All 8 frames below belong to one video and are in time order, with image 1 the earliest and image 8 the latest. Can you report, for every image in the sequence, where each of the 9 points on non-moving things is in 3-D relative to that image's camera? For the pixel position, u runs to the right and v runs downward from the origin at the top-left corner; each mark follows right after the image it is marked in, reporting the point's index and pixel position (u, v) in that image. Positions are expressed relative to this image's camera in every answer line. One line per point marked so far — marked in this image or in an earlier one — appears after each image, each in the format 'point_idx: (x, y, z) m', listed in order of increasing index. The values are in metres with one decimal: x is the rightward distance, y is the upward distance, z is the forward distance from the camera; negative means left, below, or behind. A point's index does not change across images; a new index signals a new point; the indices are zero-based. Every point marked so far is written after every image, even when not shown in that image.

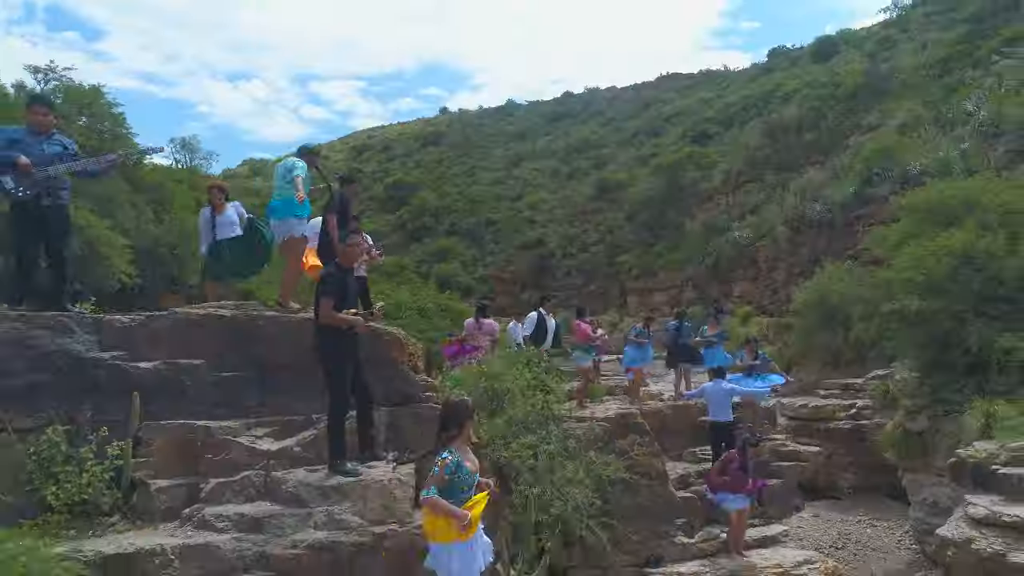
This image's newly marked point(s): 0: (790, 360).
0: (+7.4, -1.8, +18.5) m
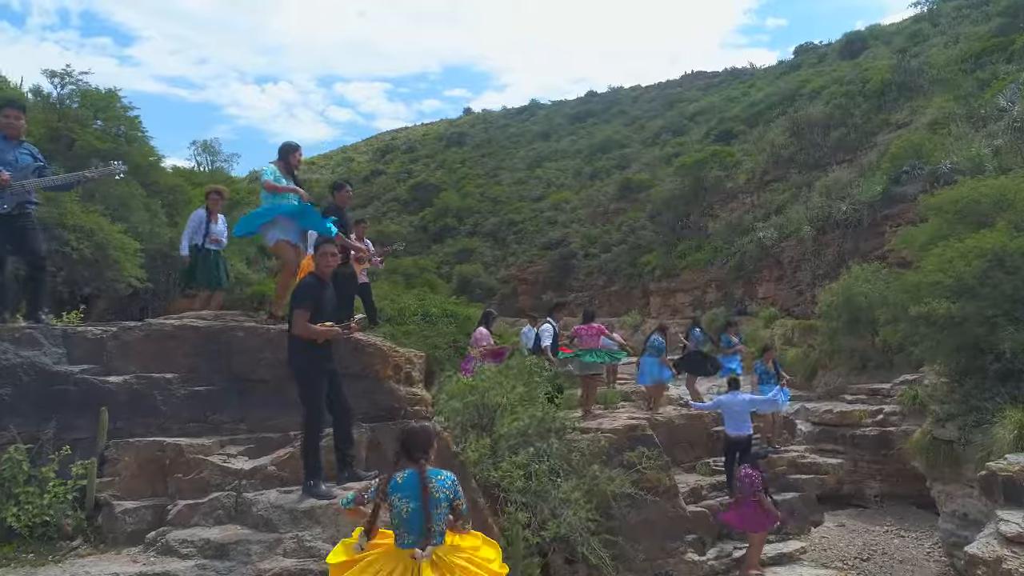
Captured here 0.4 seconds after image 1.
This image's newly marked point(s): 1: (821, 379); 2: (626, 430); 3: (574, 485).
0: (+7.8, -1.8, +18.0) m
1: (+7.8, -2.2, +17.6) m
2: (+1.1, -1.5, +7.3) m
3: (+0.5, -1.7, +6.1) m
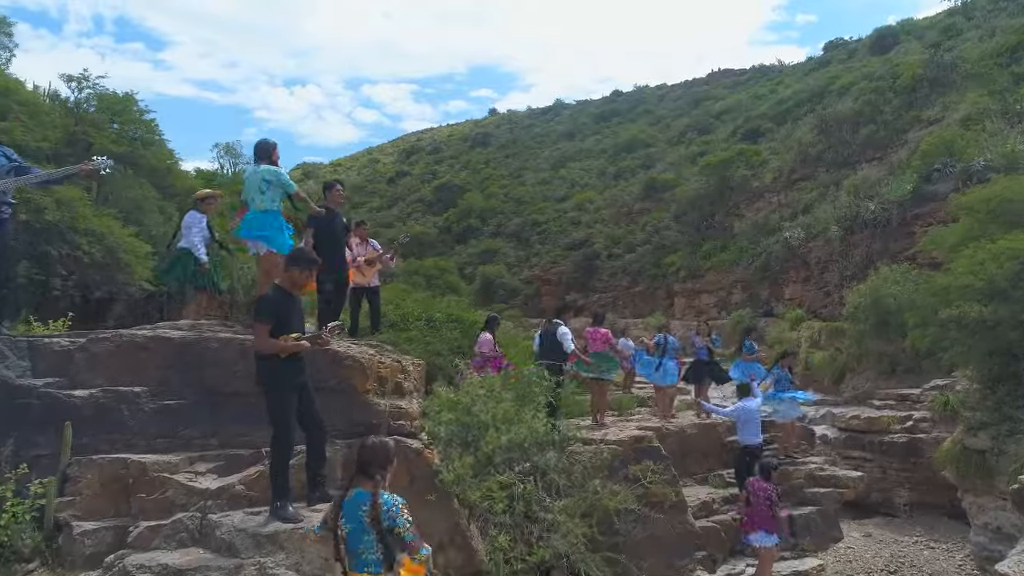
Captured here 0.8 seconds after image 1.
0: (+8.2, -1.9, +17.5) m
1: (+8.1, -2.3, +17.1) m
2: (+1.2, -1.5, +7.0) m
3: (+0.4, -1.8, +5.8) m
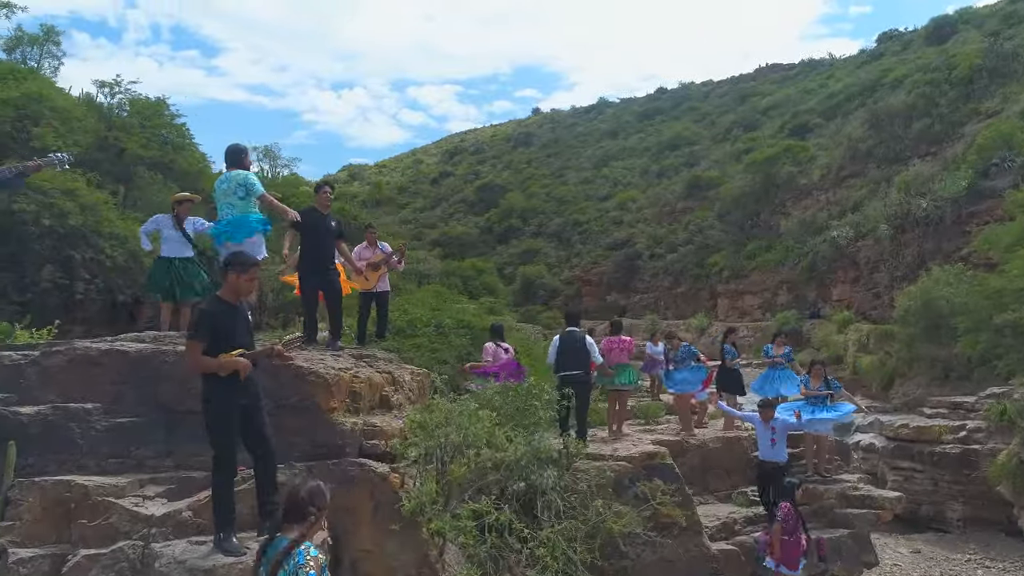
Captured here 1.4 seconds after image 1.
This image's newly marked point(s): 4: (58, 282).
0: (+8.9, -1.9, +16.6) m
1: (+8.8, -2.3, +16.2) m
2: (+1.2, -1.6, +6.5) m
3: (+0.4, -1.8, +5.4) m
4: (-7.1, +0.1, +11.1) m
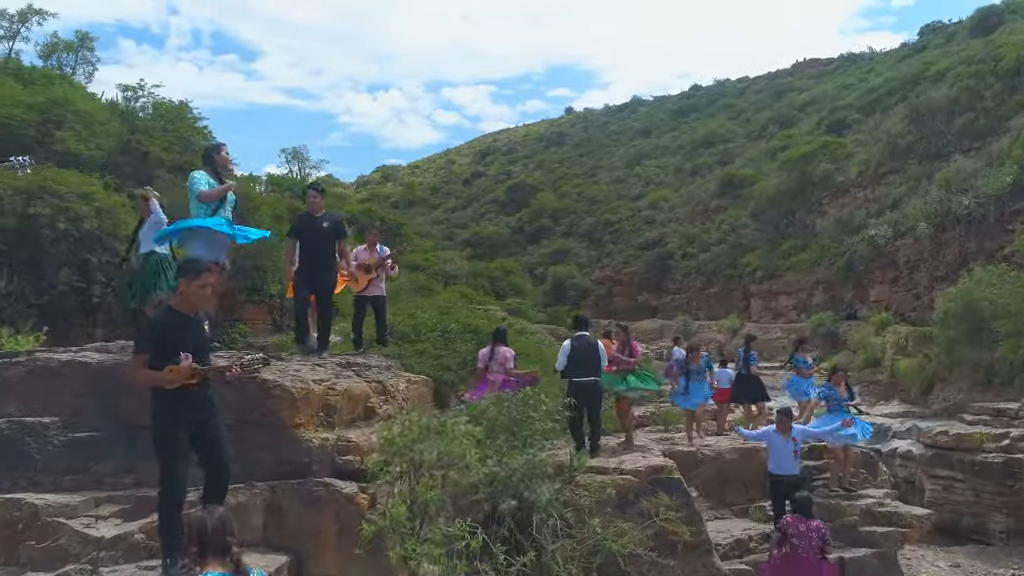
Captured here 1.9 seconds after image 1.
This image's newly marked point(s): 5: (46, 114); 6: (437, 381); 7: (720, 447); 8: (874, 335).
0: (+9.3, -2.0, +15.9) m
1: (+9.2, -2.3, +15.5) m
2: (+1.2, -1.6, +6.2) m
3: (+0.3, -1.9, +5.2) m
4: (-6.9, +0.1, +11.2) m
5: (-9.1, +3.4, +13.8) m
6: (-0.8, -1.0, +7.3) m
7: (+2.3, -1.8, +7.9) m
8: (+10.0, -1.3, +19.8) m
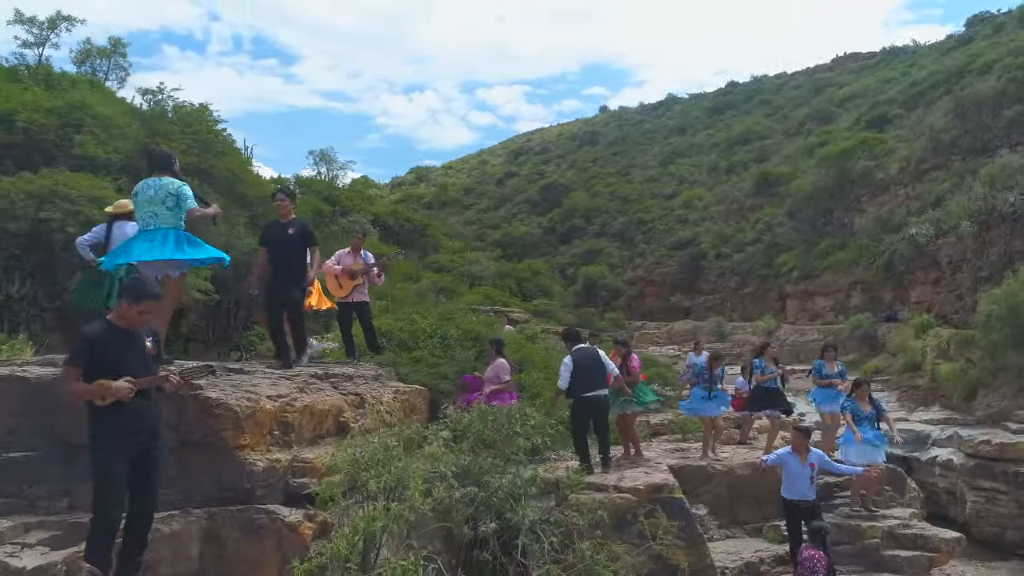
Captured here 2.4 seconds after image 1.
0: (+9.7, -2.0, +15.1) m
1: (+9.6, -2.4, +14.7) m
2: (+1.1, -1.7, +5.8) m
3: (+0.2, -1.9, +4.8) m
4: (-6.7, 0.0, +11.2) m
5: (-8.8, +3.3, +13.9) m
6: (-0.8, -1.0, +7.0) m
7: (+2.3, -1.8, +7.5) m
8: (+10.6, -1.4, +18.9) m
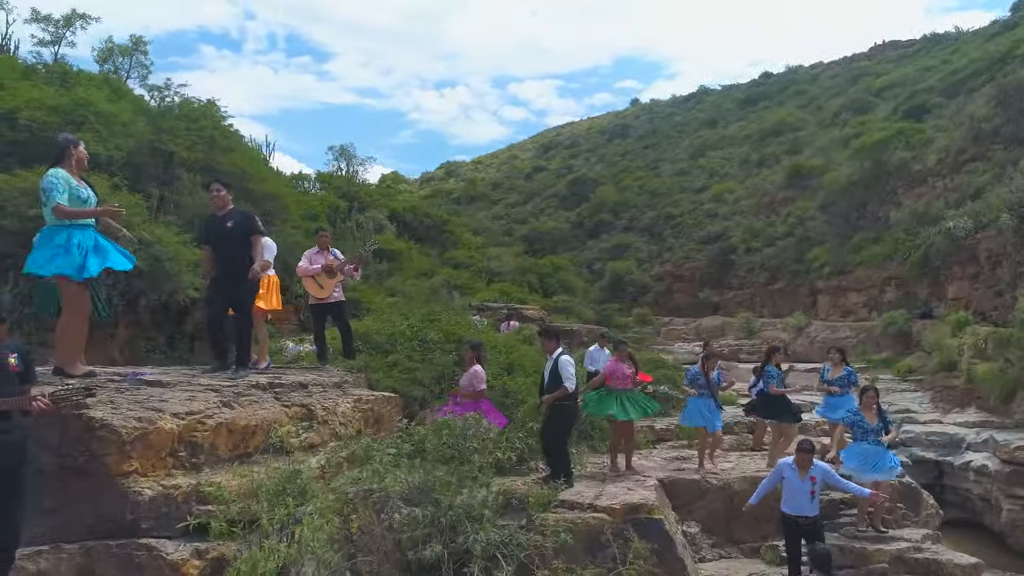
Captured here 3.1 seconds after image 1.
0: (+9.9, -2.0, +14.2) m
1: (+9.7, -2.3, +13.9) m
2: (+0.8, -1.7, +5.4) m
3: (-0.1, -2.0, +4.4) m
4: (-6.7, 0.0, +11.0) m
5: (-8.7, +3.4, +13.9) m
6: (-1.0, -1.0, +6.6) m
7: (+2.1, -1.8, +7.0) m
8: (+10.9, -1.3, +18.0) m
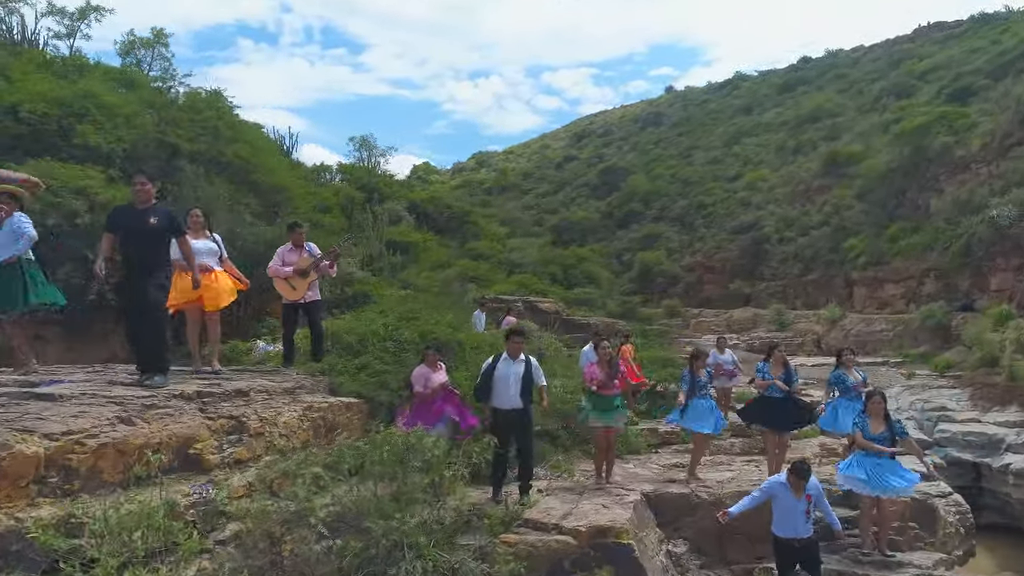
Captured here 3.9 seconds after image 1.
0: (+10.0, -1.8, +13.3) m
1: (+9.8, -2.2, +12.9) m
2: (+0.5, -1.7, +4.9) m
3: (-0.4, -2.0, +3.9) m
4: (-6.7, +0.1, +10.9) m
5: (-8.6, +3.5, +13.7) m
6: (-1.2, -1.0, +6.2) m
7: (+1.9, -1.8, +6.4) m
8: (+11.2, -1.1, +17.0) m
